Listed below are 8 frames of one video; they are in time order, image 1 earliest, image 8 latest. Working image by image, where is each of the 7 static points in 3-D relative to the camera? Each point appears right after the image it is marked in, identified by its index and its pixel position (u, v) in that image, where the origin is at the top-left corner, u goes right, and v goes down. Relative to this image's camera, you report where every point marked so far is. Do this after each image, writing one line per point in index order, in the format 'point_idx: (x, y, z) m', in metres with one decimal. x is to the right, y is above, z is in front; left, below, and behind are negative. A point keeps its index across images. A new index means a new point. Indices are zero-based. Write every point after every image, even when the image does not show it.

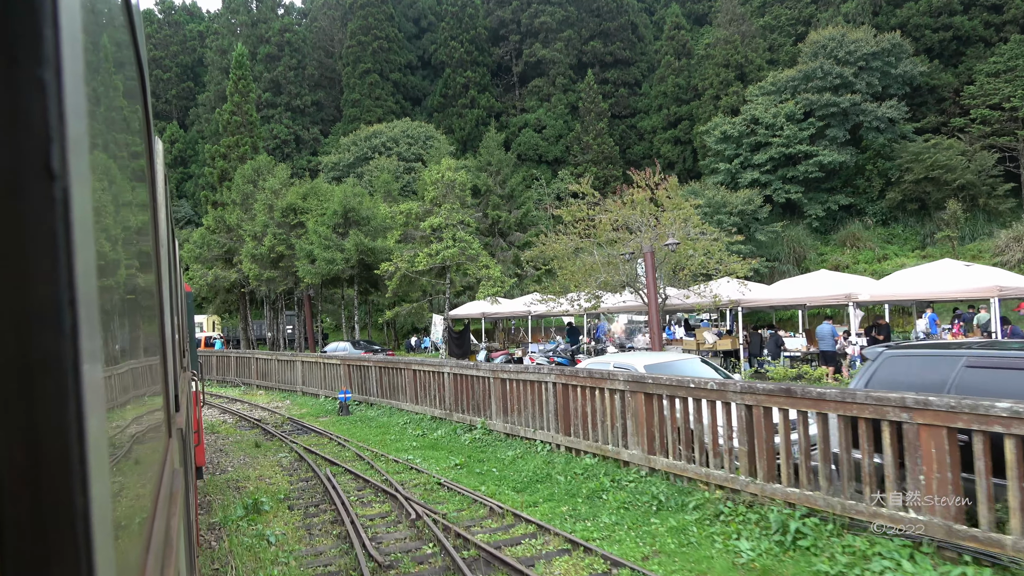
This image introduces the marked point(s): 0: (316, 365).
0: (-4.8, -1.9, +18.0) m
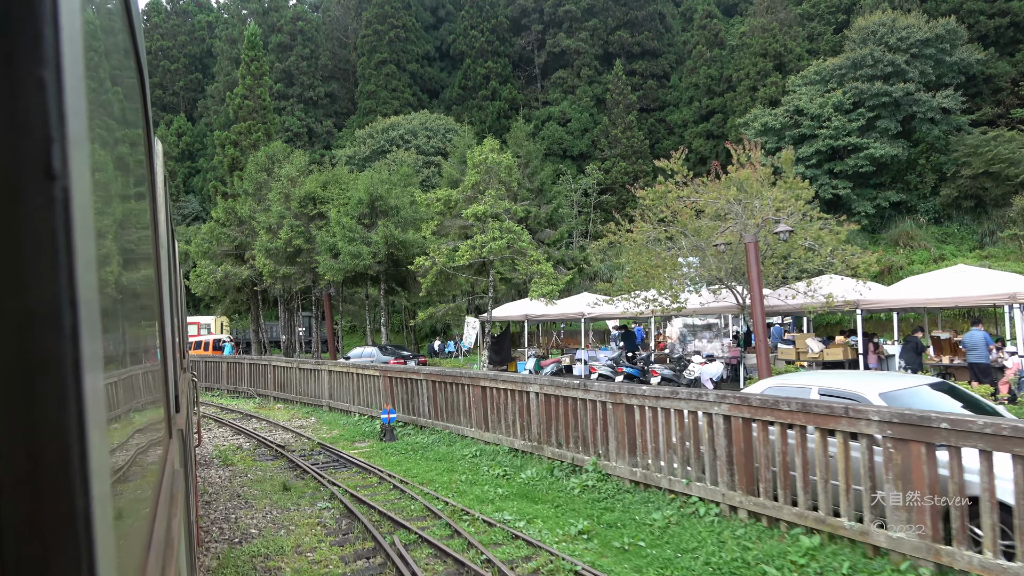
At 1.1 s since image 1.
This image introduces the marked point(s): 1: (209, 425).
0: (-3.4, -1.8, +15.1) m
1: (-6.4, -2.9, +15.5) m
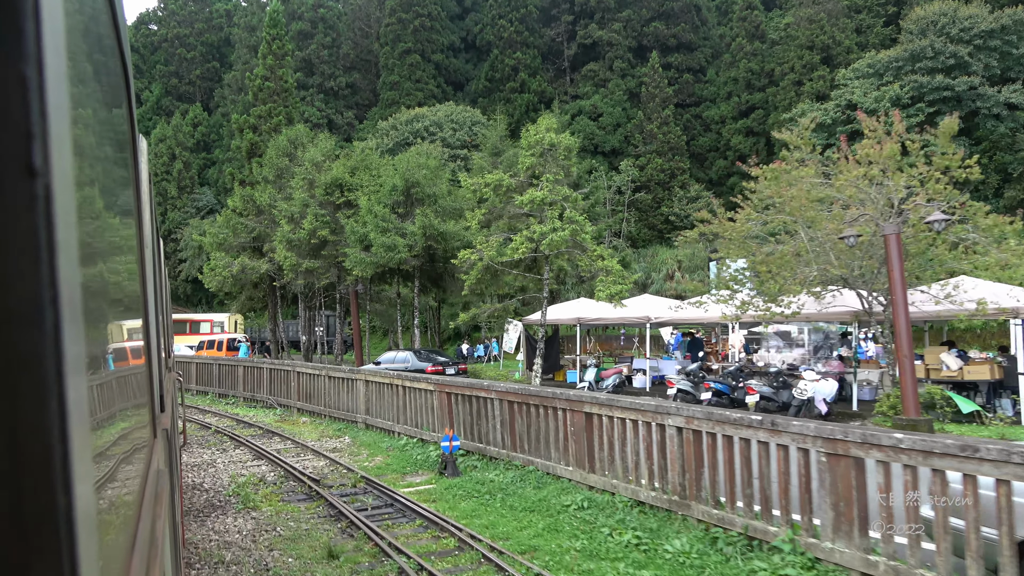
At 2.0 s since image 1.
0: (-2.1, -1.7, +12.5) m
1: (-5.1, -2.8, +13.0) m
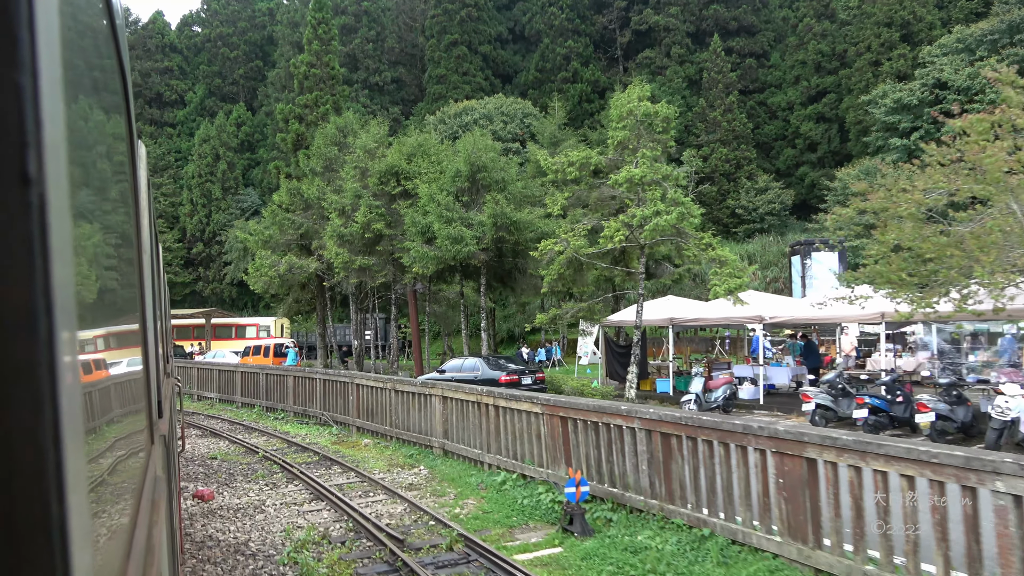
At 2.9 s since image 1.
0: (-0.4, -1.6, +10.0) m
1: (-3.5, -2.7, +10.6) m
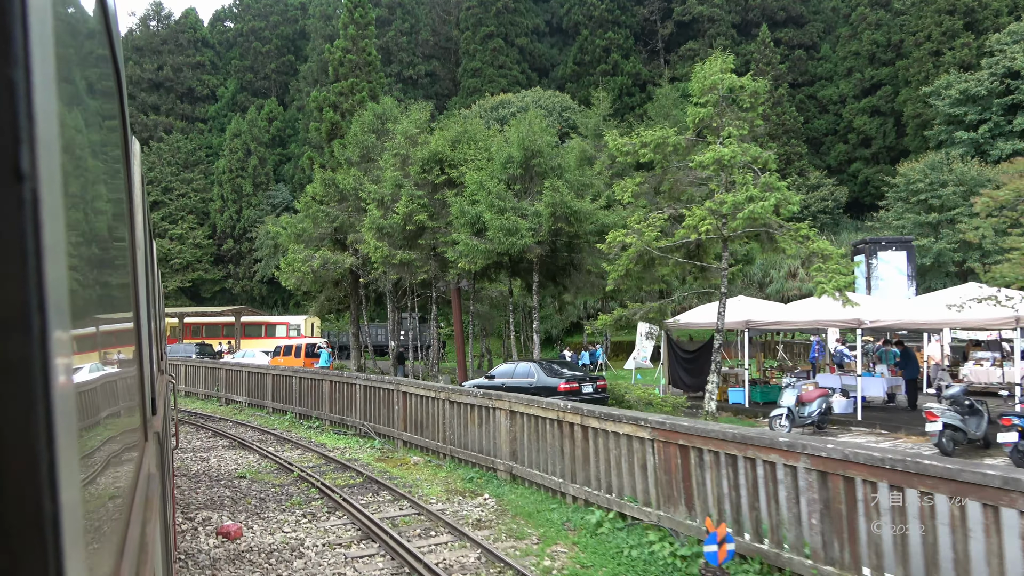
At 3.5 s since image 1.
0: (+0.5, -1.6, +8.2) m
1: (-2.5, -2.6, +9.0) m
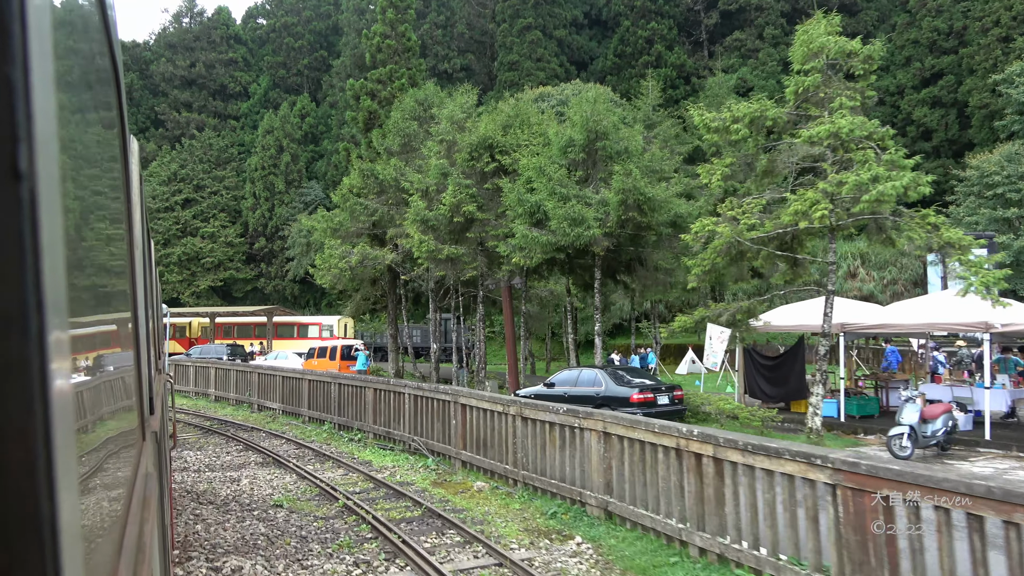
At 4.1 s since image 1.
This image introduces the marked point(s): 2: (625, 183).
0: (+1.5, -1.5, +6.5) m
1: (-1.5, -2.5, +7.3) m
2: (+2.1, +2.0, +13.9) m
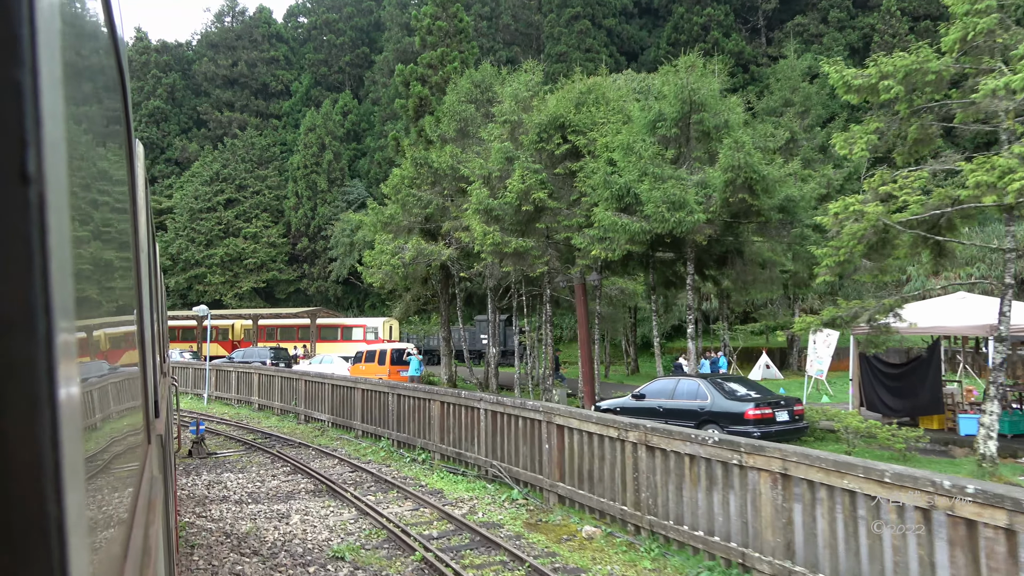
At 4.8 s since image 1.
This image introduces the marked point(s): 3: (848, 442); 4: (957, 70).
0: (+2.5, -1.4, +4.4) m
1: (-0.4, -2.5, +5.4) m
2: (+3.5, +2.0, +11.8) m
3: (+5.3, -2.4, +11.6) m
4: (+5.8, +2.9, +9.7) m
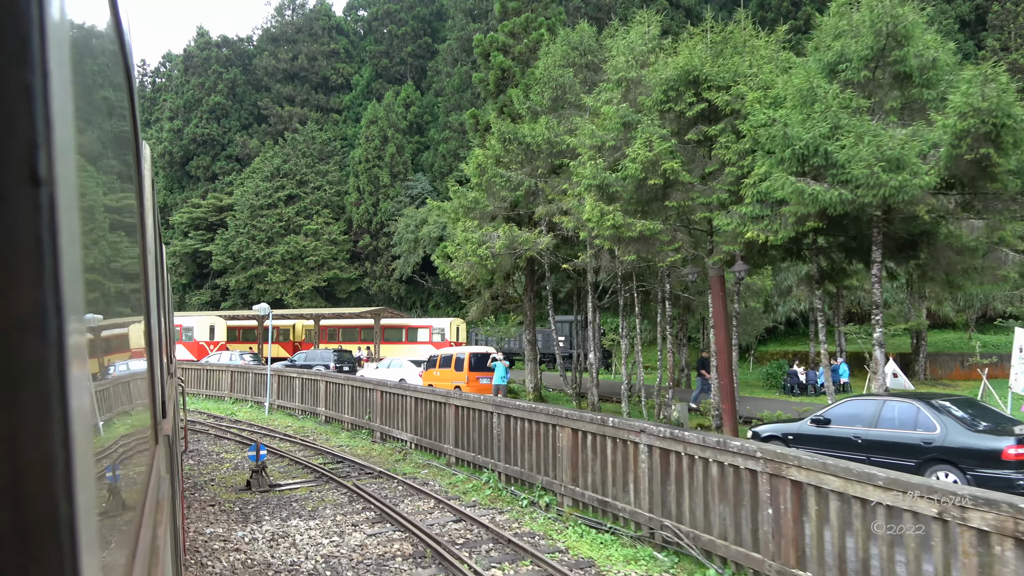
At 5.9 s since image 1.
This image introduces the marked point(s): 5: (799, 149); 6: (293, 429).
0: (+3.8, -1.3, +1.3) m
1: (+1.0, -2.3, +2.5) m
2: (+5.4, +2.2, +8.6) m
3: (+7.1, -2.3, +8.3) m
4: (+7.5, +3.1, +6.4) m
5: (+3.6, +1.8, +9.5) m
6: (-4.9, -3.1, +16.3) m
